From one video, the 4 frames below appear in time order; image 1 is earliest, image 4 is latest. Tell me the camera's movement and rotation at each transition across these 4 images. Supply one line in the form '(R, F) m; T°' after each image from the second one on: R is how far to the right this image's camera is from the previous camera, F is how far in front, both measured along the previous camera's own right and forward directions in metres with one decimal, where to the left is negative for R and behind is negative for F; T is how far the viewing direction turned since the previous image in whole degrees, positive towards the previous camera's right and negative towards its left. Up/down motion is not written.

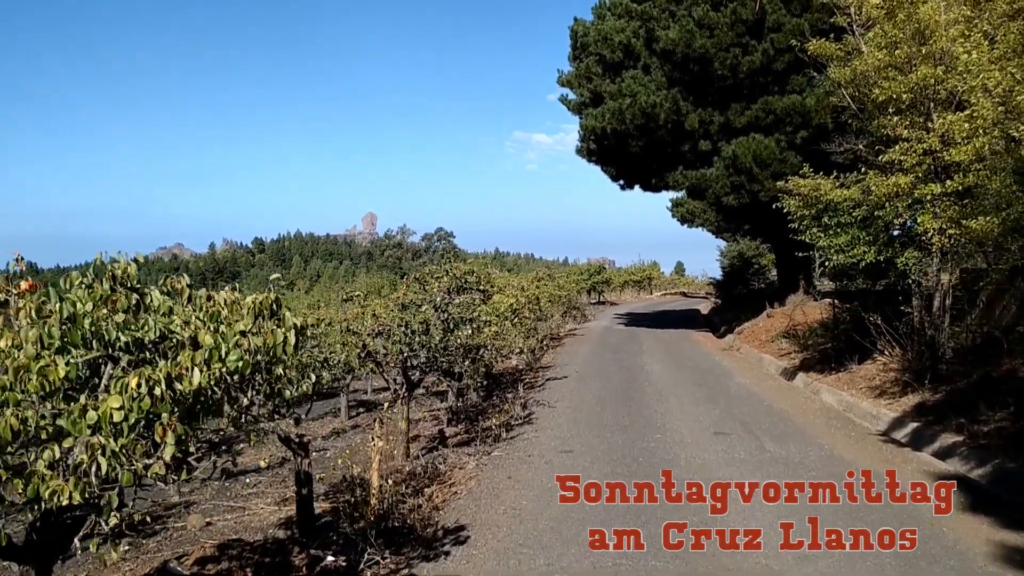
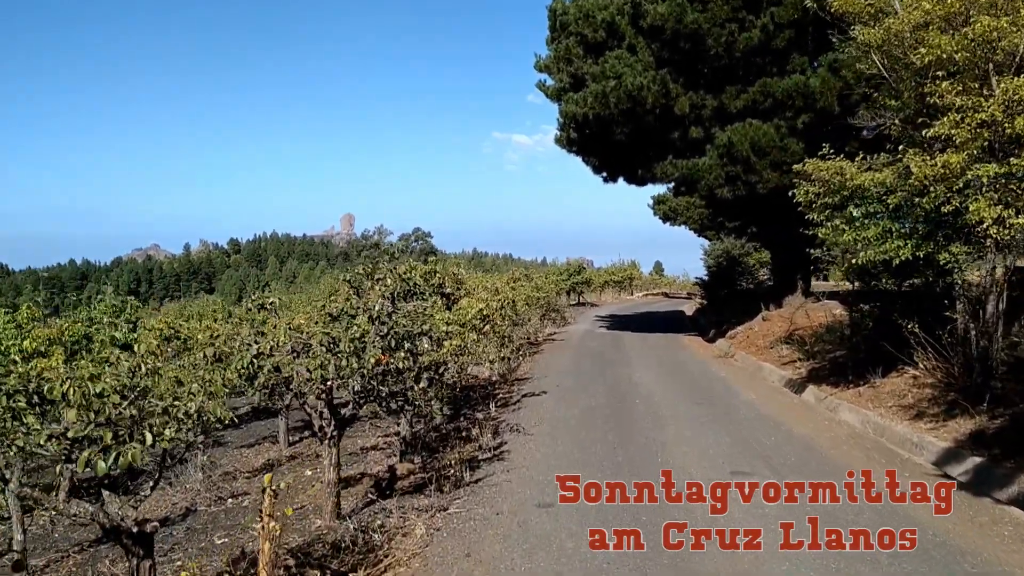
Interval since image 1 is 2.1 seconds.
(+0.1, +1.7) m; +2°
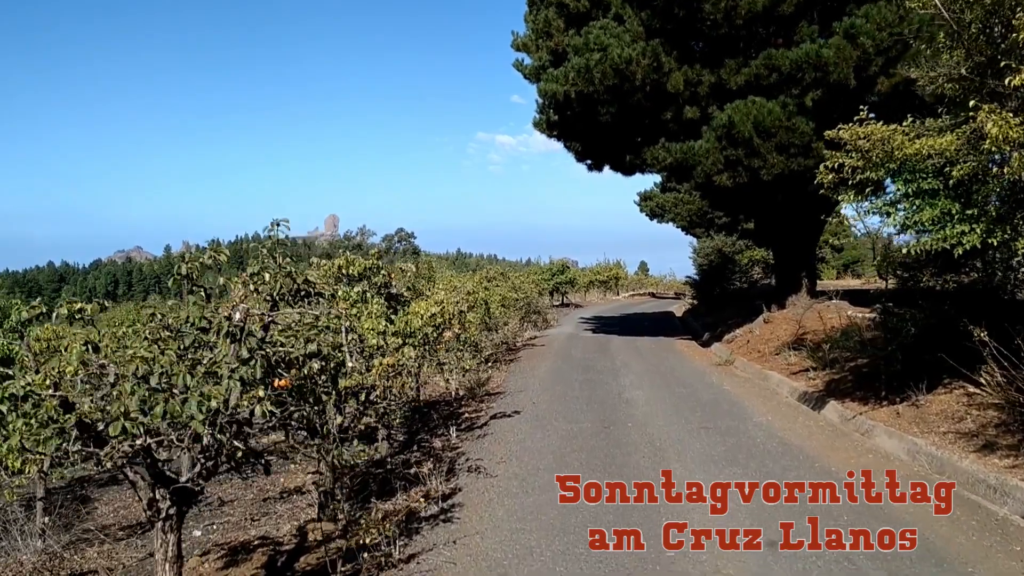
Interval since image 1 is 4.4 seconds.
(+0.3, +1.9) m; +1°
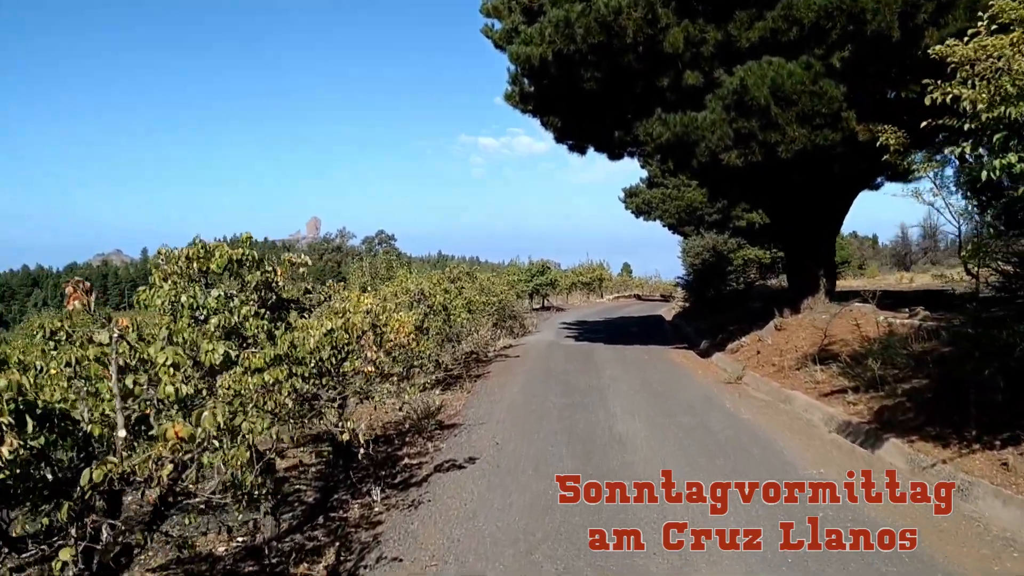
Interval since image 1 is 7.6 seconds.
(+0.3, +2.5) m; +1°
